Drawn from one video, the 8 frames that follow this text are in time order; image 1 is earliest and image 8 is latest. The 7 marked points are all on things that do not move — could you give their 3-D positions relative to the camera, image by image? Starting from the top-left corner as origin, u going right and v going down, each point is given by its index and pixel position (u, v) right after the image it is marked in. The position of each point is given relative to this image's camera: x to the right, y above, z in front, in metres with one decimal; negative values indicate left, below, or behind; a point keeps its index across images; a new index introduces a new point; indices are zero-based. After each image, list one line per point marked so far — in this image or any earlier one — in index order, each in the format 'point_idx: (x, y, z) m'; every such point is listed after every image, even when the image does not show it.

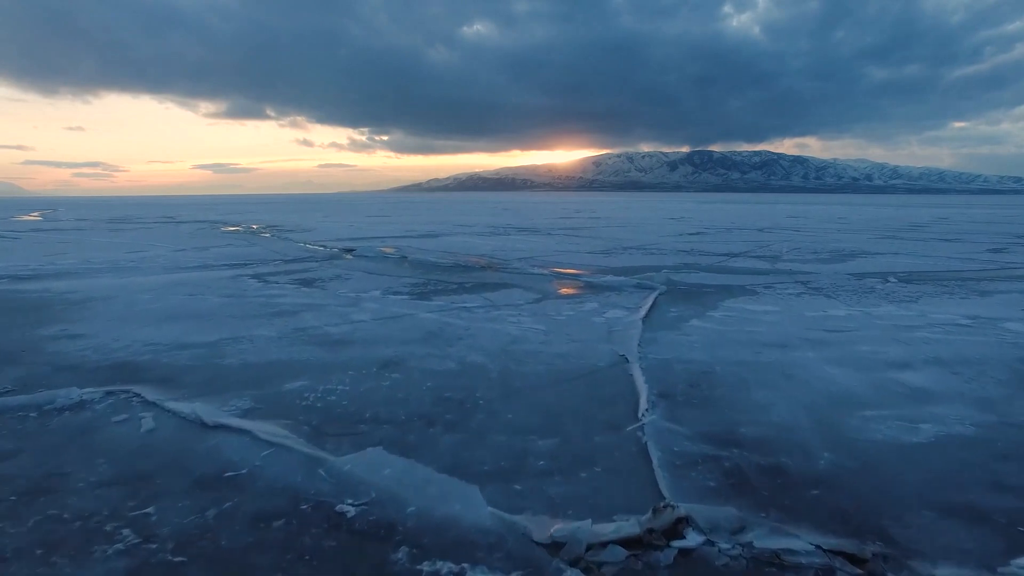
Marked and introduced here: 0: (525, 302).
0: (+0.1, -0.1, +8.9) m
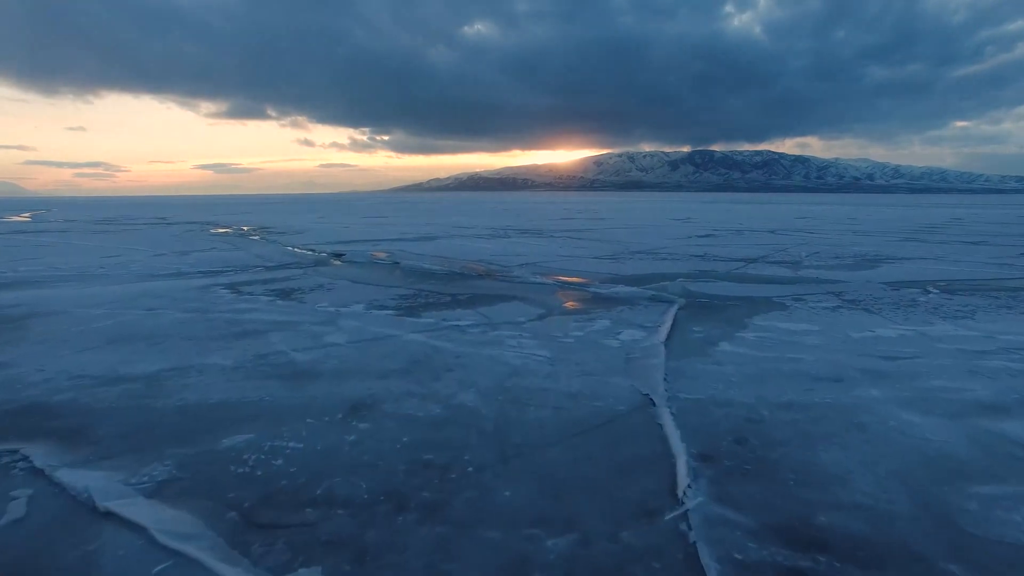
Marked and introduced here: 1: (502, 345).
0: (+0.1, -0.3, +7.8) m
1: (-0.1, -0.4, +6.5) m
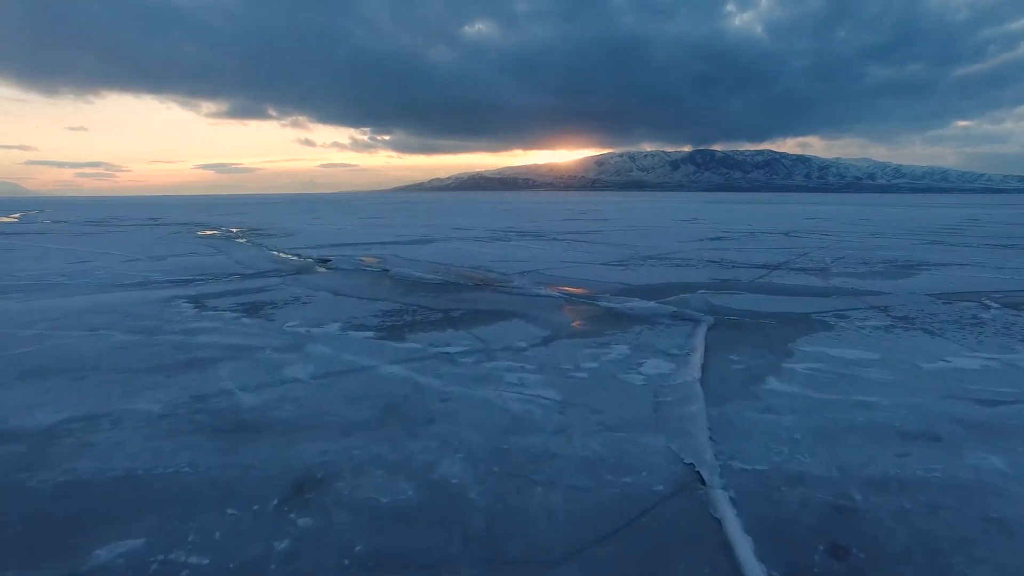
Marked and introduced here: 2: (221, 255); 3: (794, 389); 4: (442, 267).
0: (+0.1, -0.4, +6.6) m
1: (-0.1, -0.5, +5.2) m
2: (-5.3, +0.6, +17.3) m
3: (+1.5, -0.5, +5.1) m
4: (-1.0, +0.3, +13.8) m
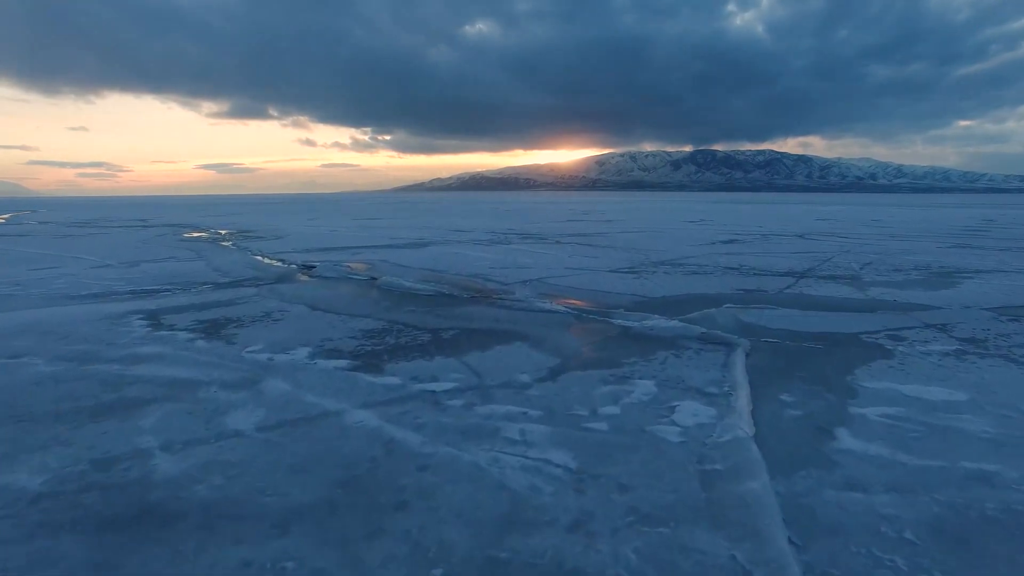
0: (+0.1, -0.5, +5.4) m
1: (-0.1, -0.7, +4.1) m
2: (-5.3, +0.5, +16.1) m
3: (+1.5, -0.7, +3.9) m
4: (-1.0, +0.2, +12.6) m
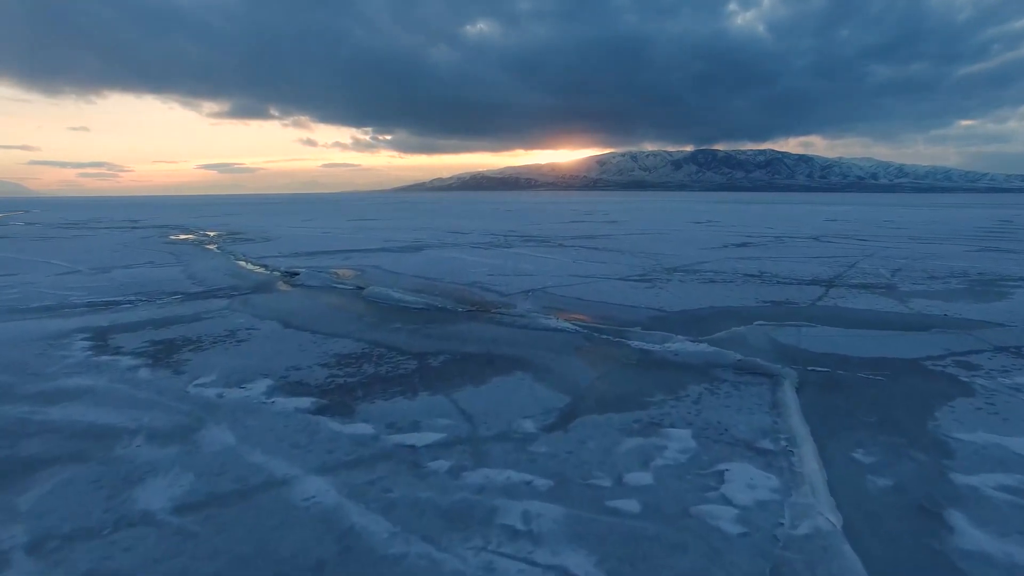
0: (+0.1, -0.6, +4.3) m
1: (-0.1, -0.8, +3.0) m
2: (-5.3, +0.4, +15.0) m
3: (+1.5, -0.8, +2.9) m
4: (-1.0, +0.1, +11.5) m
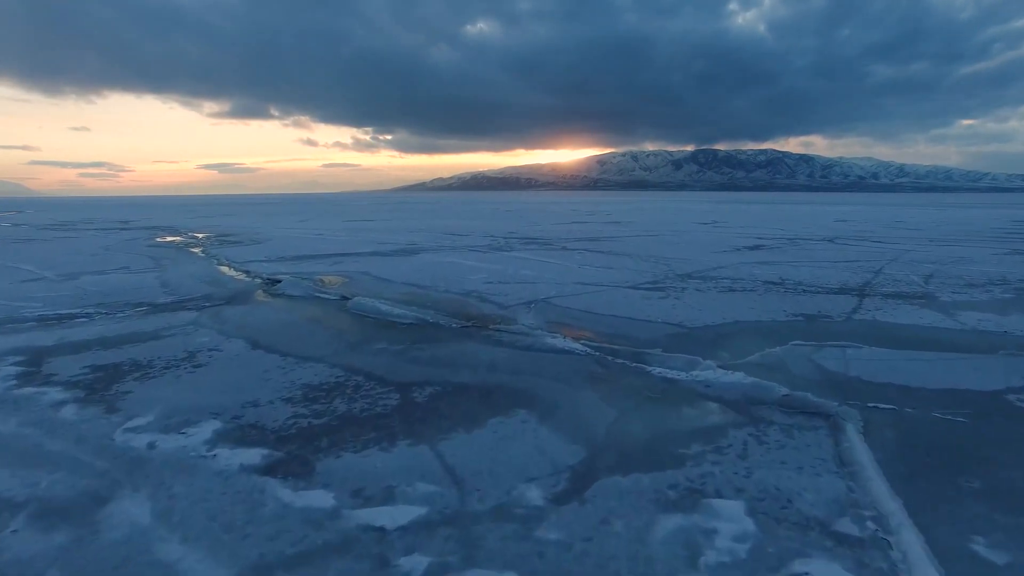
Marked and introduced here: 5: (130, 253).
0: (+0.1, -0.8, +3.3) m
1: (-0.1, -0.9, +2.0) m
2: (-5.3, +0.2, +14.0) m
3: (+1.5, -0.9, +1.9) m
4: (-1.0, -0.1, +10.5) m
5: (-7.7, +0.7, +18.9) m
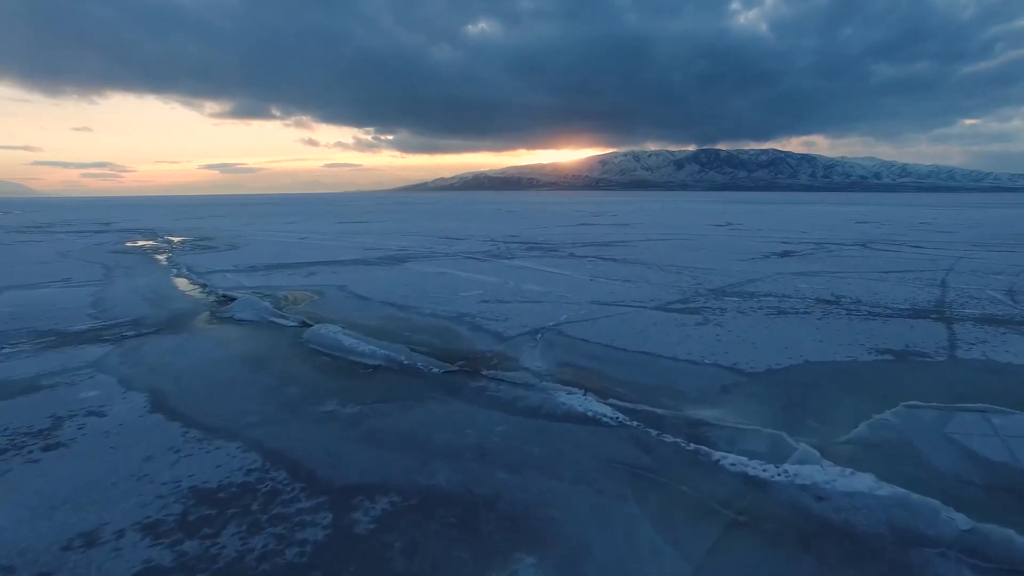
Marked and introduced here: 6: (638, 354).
0: (+0.1, -1.0, +1.4) m
1: (-0.1, -1.1, 0.0) m
2: (-5.3, 0.0, +12.1) m
3: (+1.5, -1.1, -0.1) m
4: (-1.0, -0.3, +8.6) m
5: (-7.7, +0.5, +17.0) m
6: (+0.9, -0.4, +6.5) m
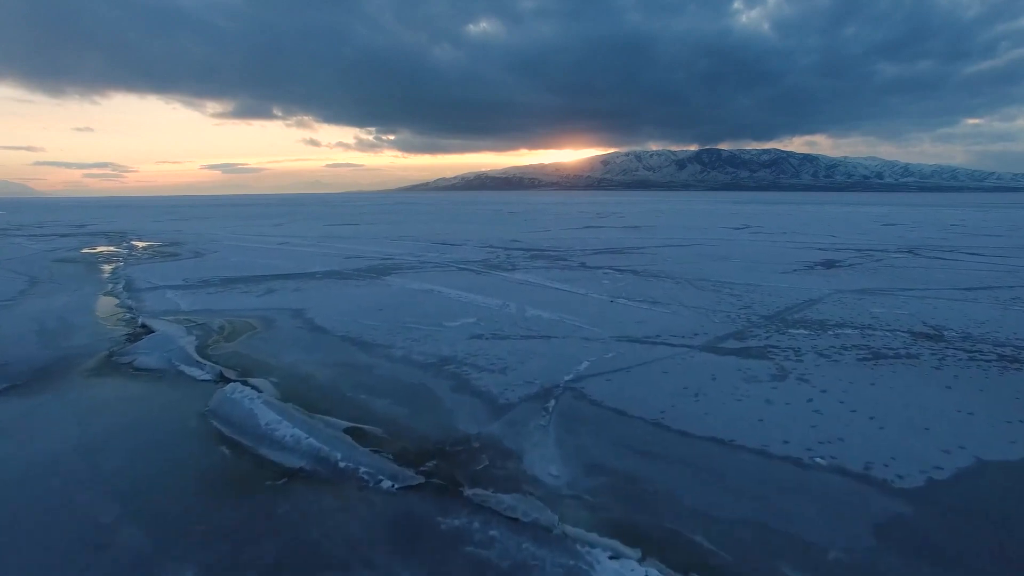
0: (+0.1, -1.2, -1.0) m
1: (-0.1, -1.3, -2.3) m
2: (-5.3, -0.2, +9.7) m
3: (+1.5, -1.3, -2.4) m
4: (-1.0, -0.5, +6.2) m
5: (-7.7, +0.3, +14.6) m
6: (+0.9, -0.7, +4.1) m
